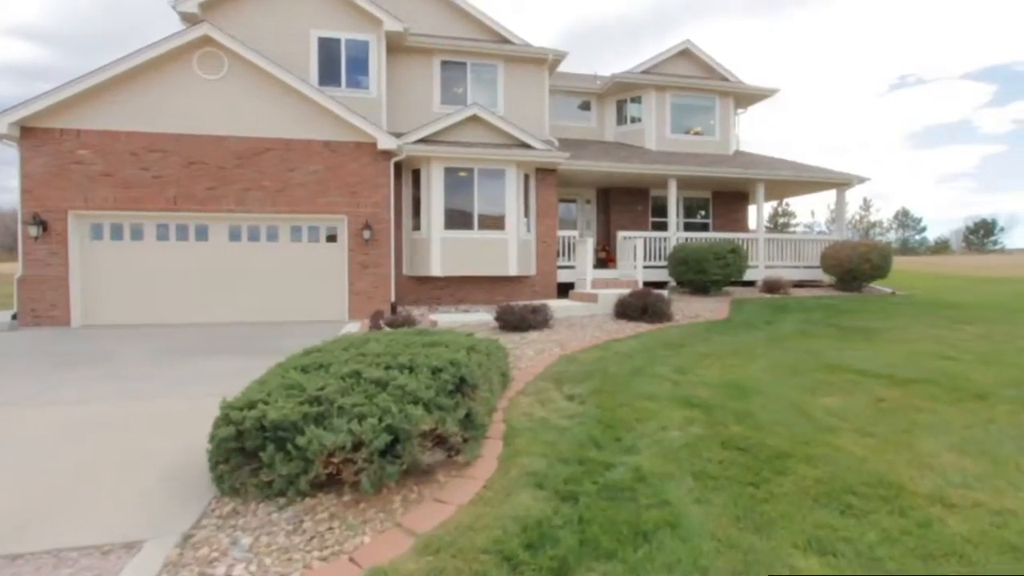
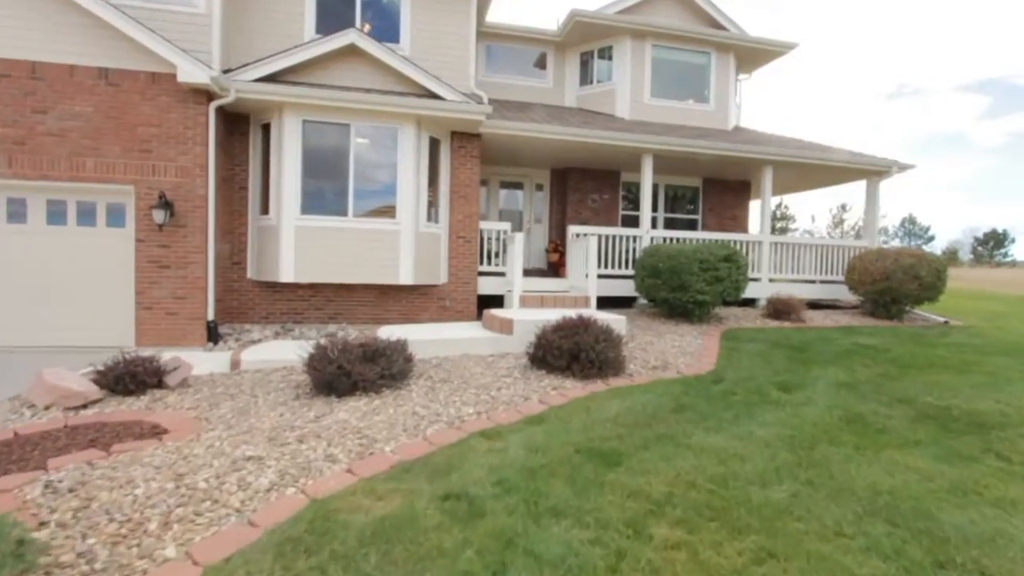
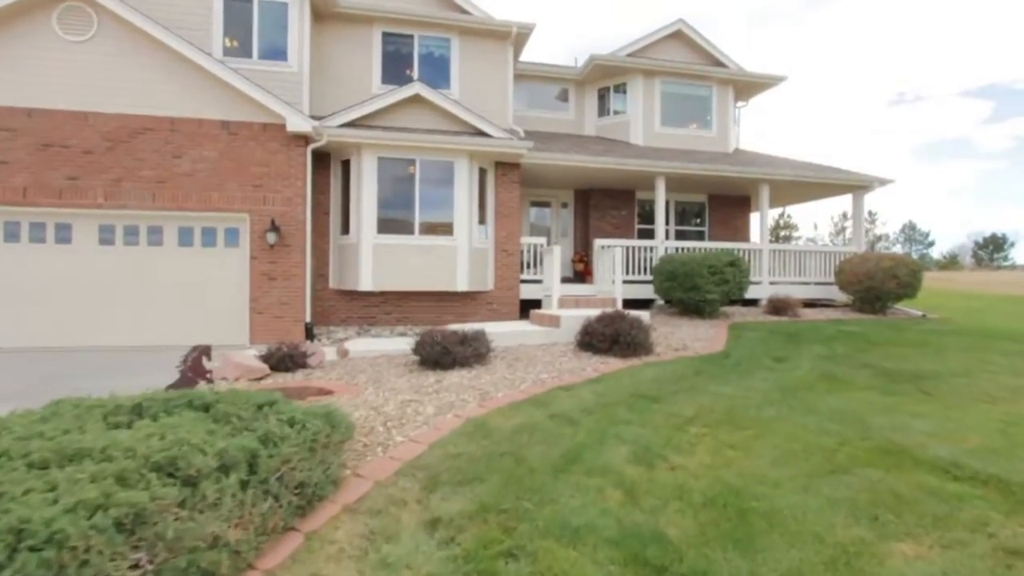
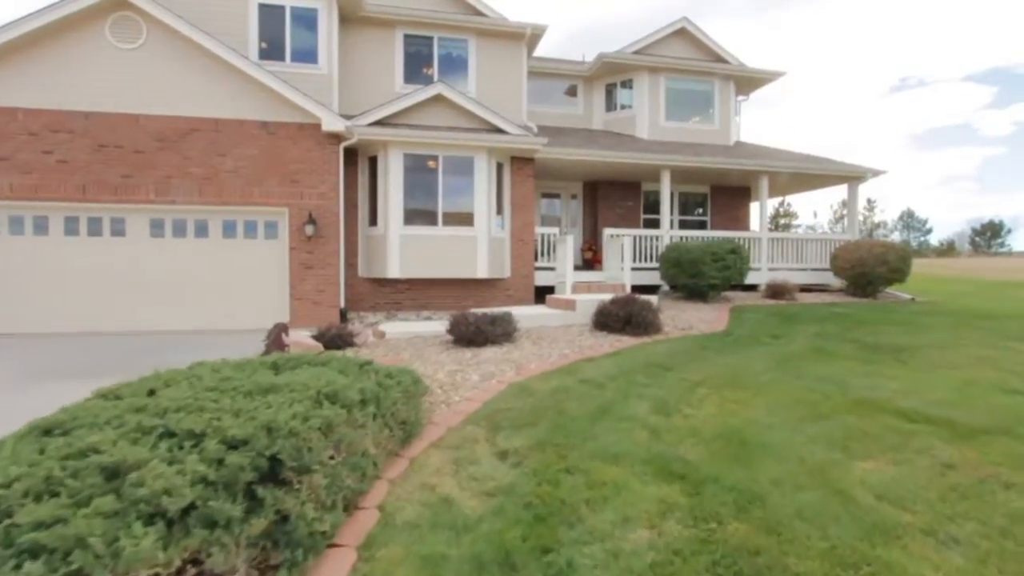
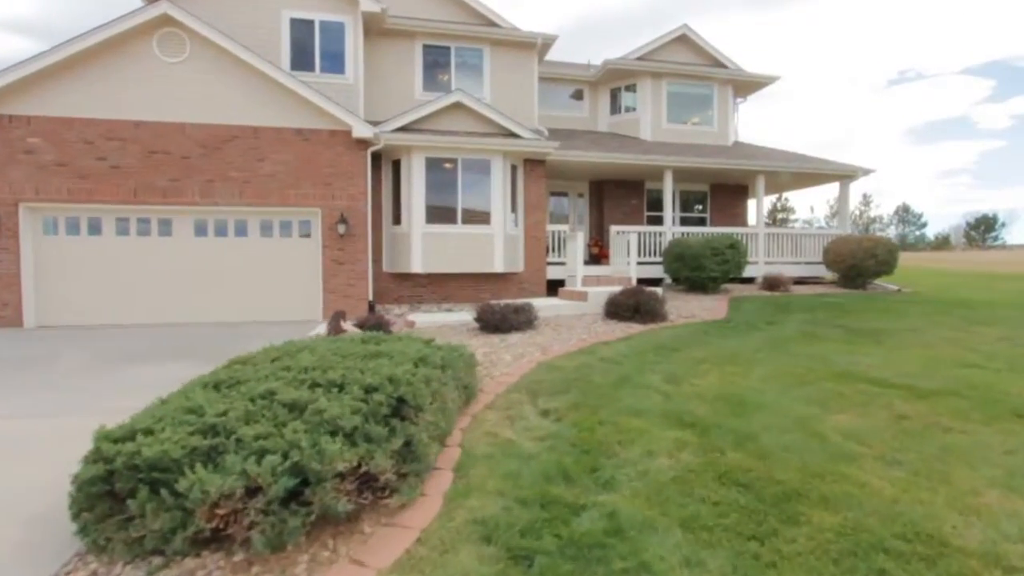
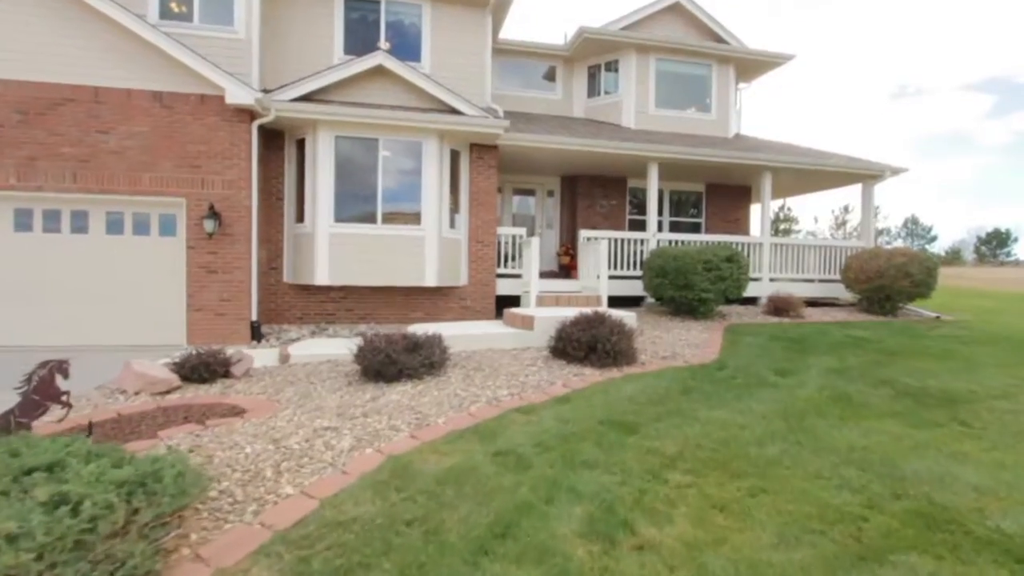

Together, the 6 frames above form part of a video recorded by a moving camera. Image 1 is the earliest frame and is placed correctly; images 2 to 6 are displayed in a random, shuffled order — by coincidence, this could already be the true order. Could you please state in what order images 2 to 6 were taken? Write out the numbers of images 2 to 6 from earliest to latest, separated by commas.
5, 4, 3, 6, 2
